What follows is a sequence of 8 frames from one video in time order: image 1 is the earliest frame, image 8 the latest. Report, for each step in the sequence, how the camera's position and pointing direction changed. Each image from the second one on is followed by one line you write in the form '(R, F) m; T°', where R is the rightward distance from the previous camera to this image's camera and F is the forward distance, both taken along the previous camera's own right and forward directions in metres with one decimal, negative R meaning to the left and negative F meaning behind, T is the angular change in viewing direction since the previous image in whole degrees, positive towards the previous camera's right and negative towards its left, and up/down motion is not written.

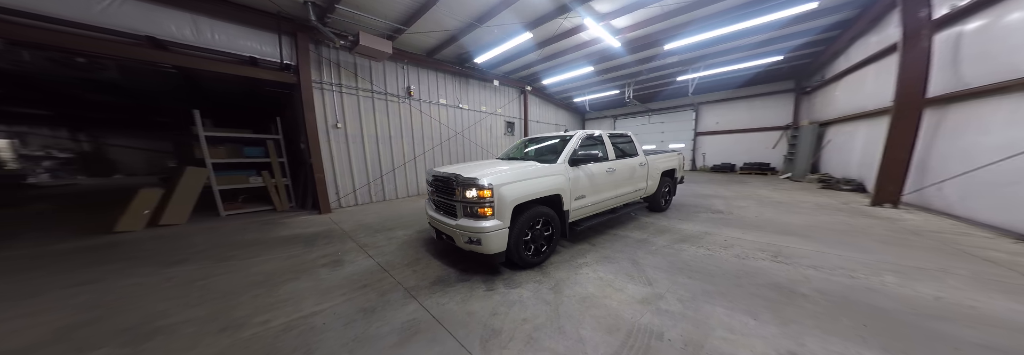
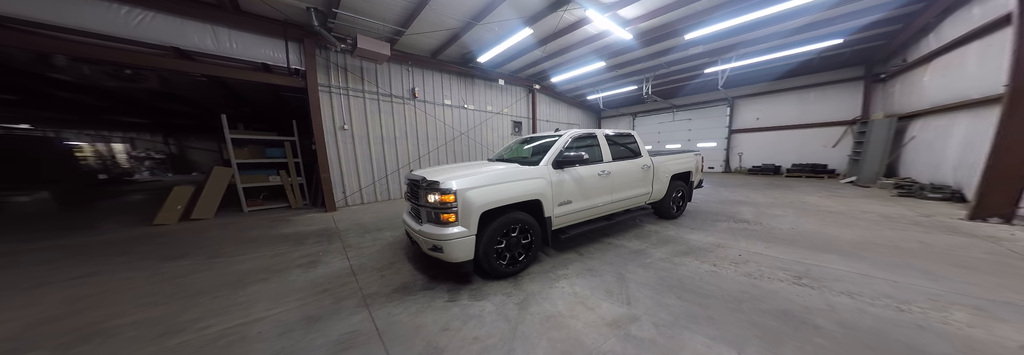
(+0.6, +0.2) m; -5°
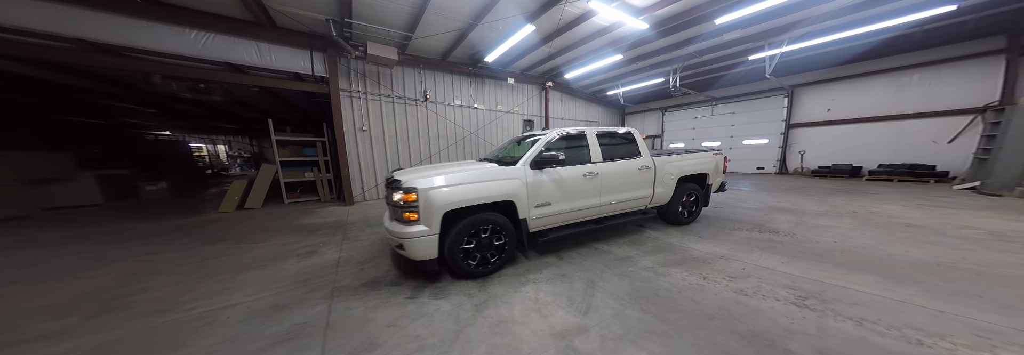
(+0.7, +0.1) m; -8°
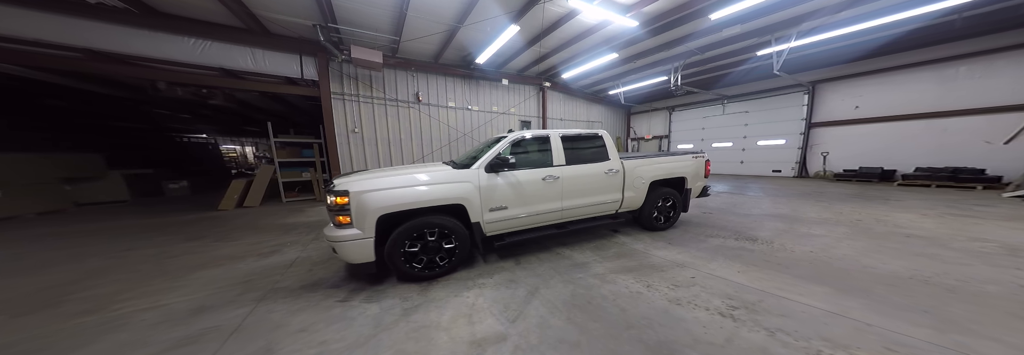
(+0.7, +0.1) m; -3°
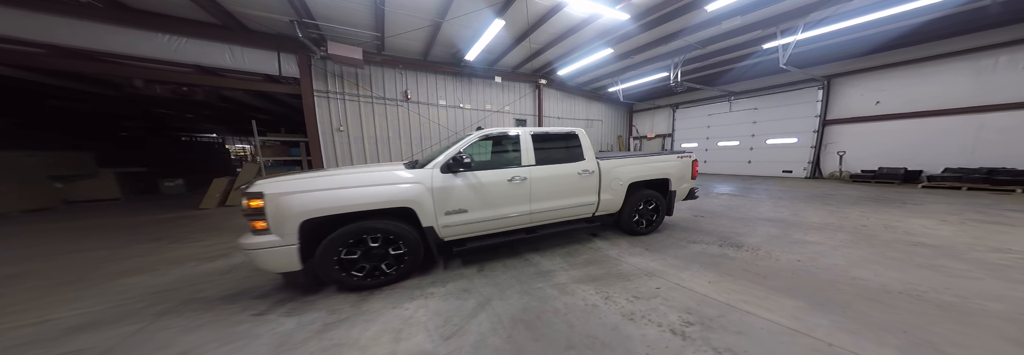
(+0.5, +0.2) m; -2°
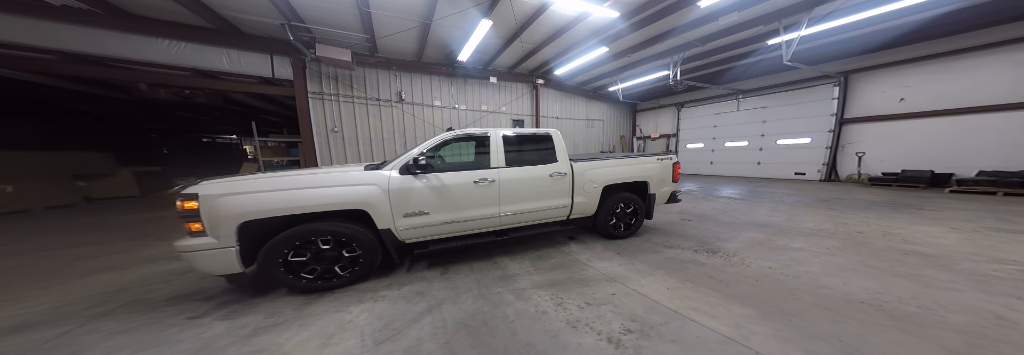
(+0.5, 0.0) m; -2°
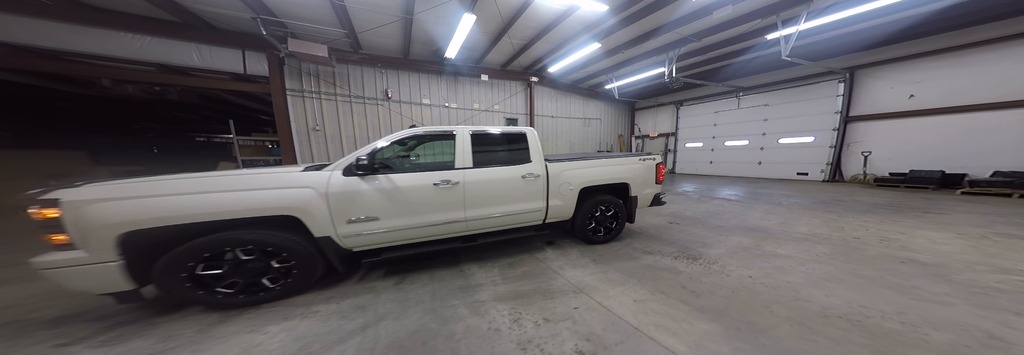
(+0.4, +0.2) m; -1°
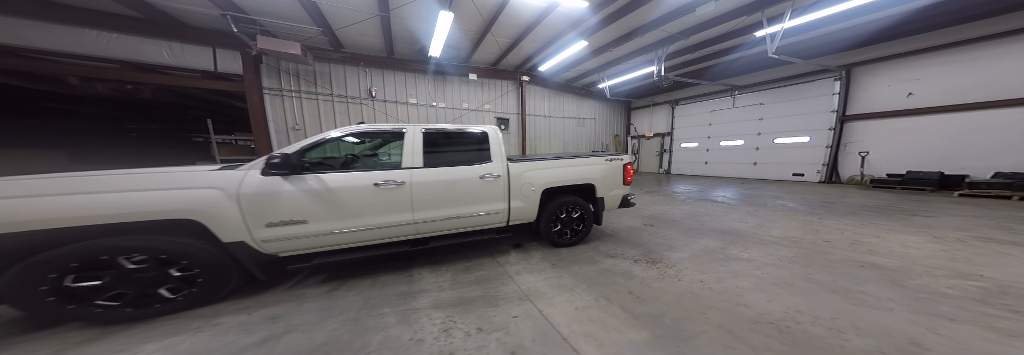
(+0.5, +0.1) m; 0°
